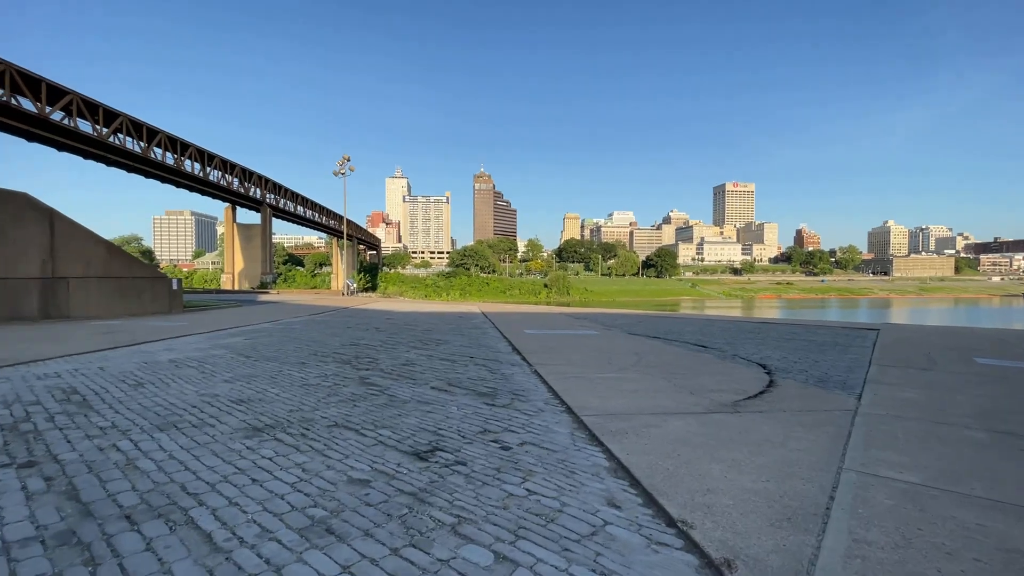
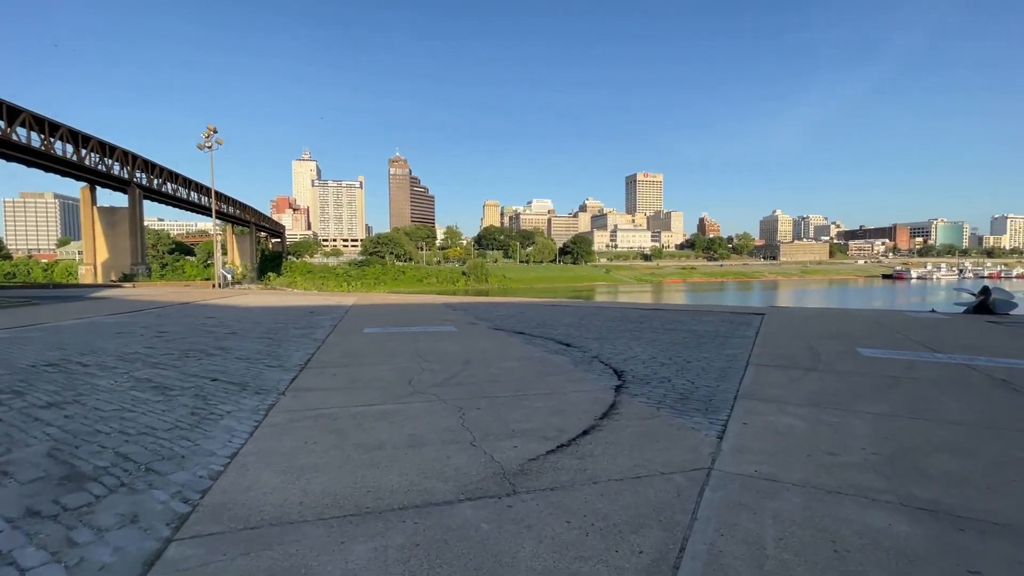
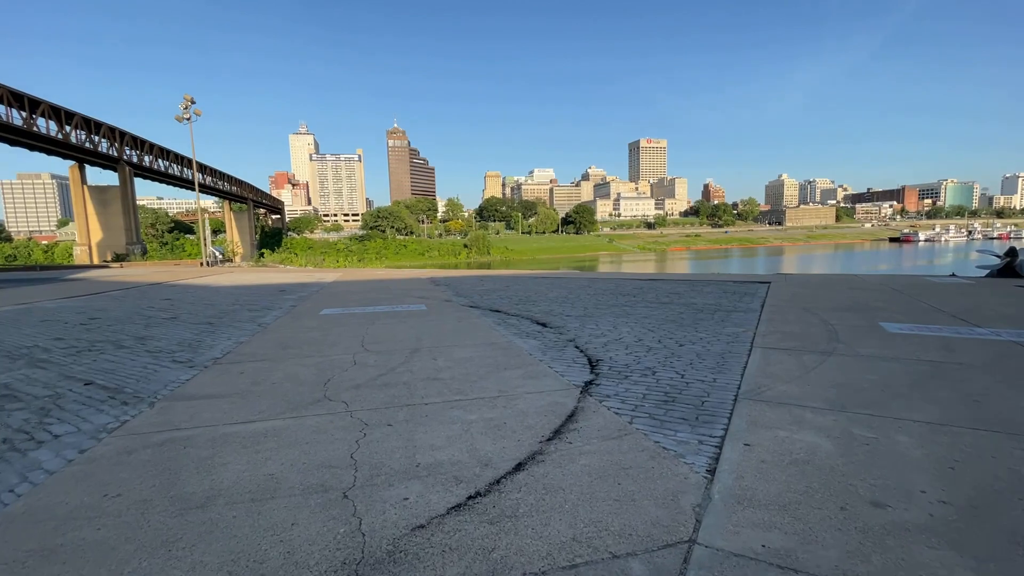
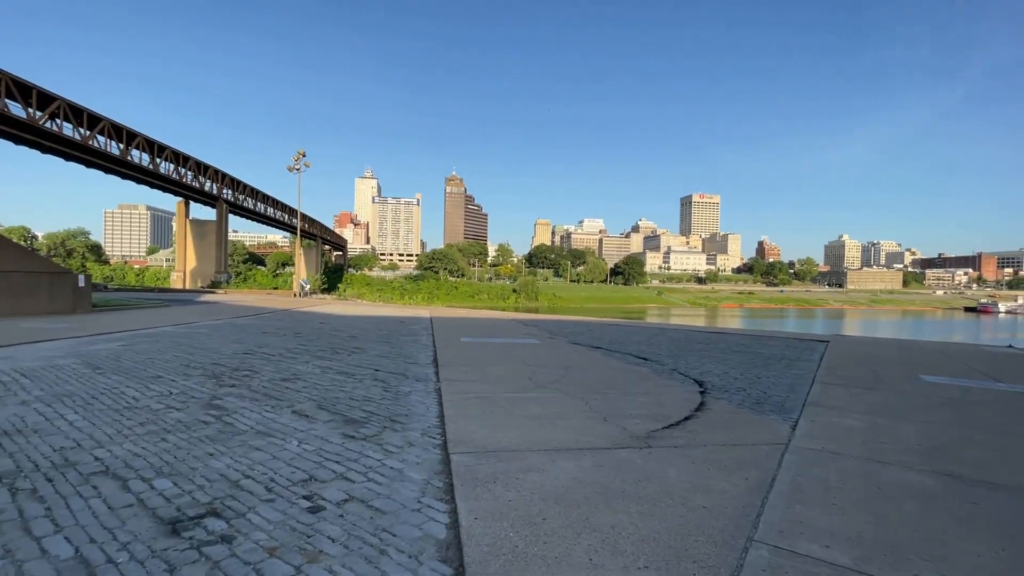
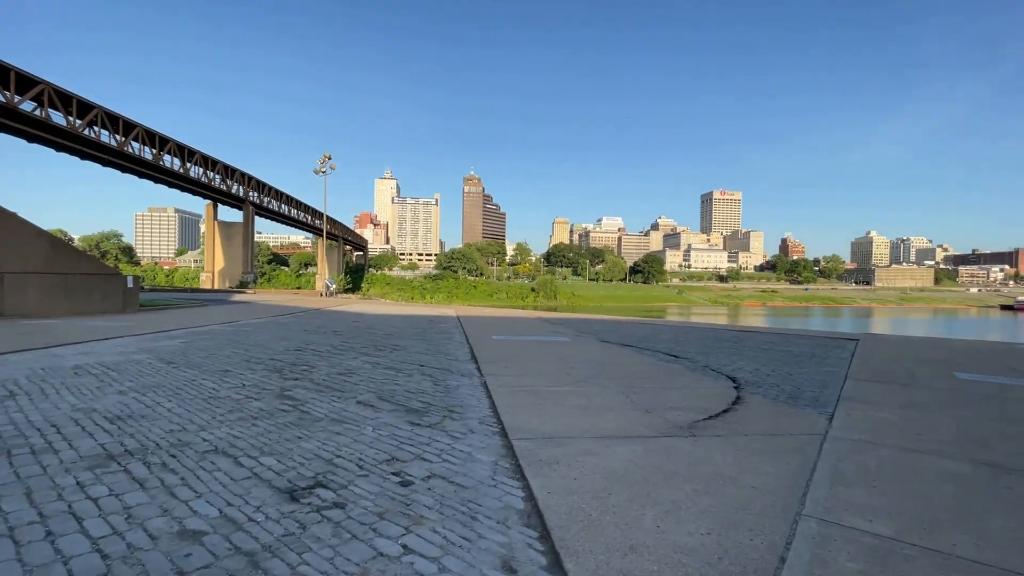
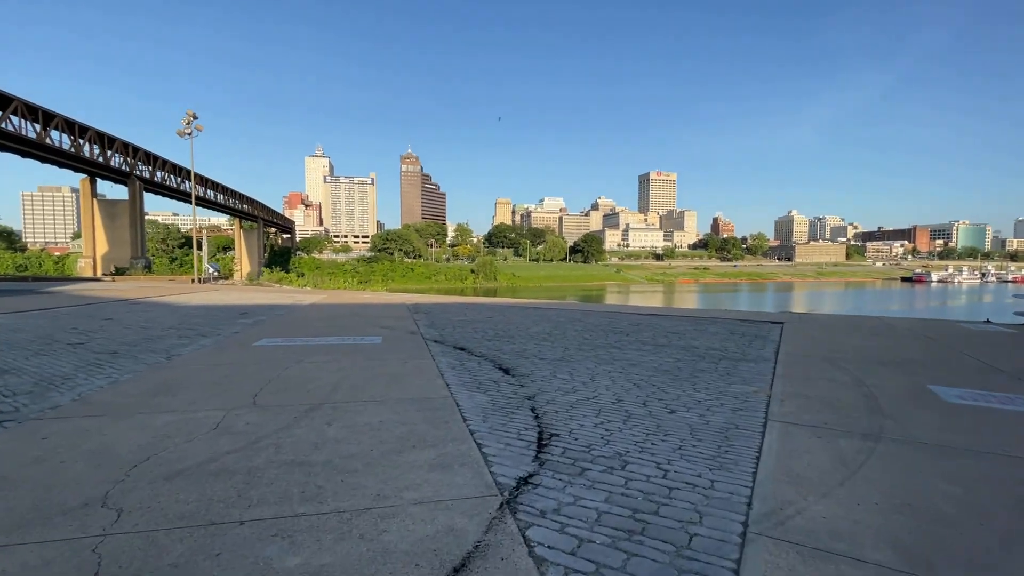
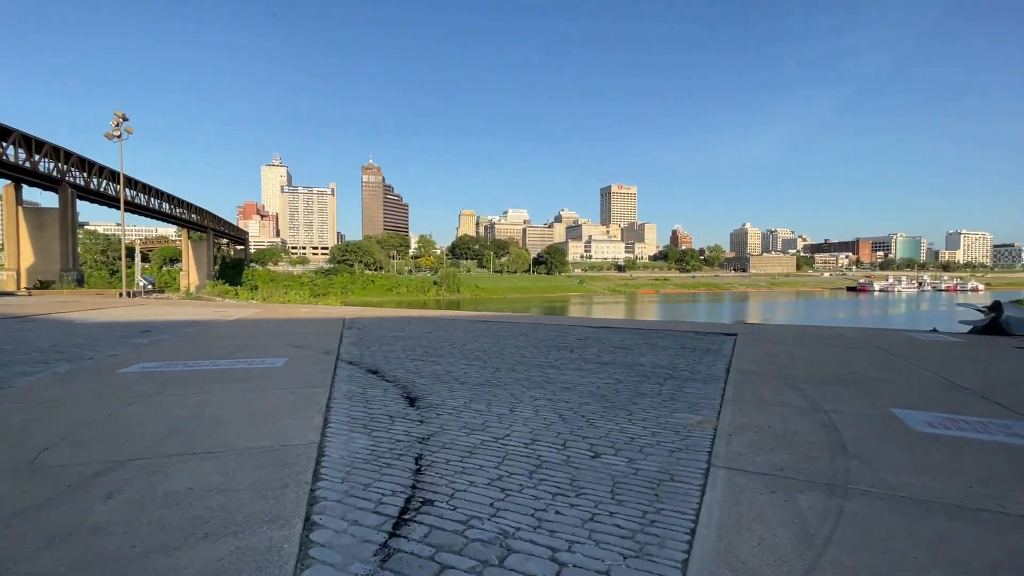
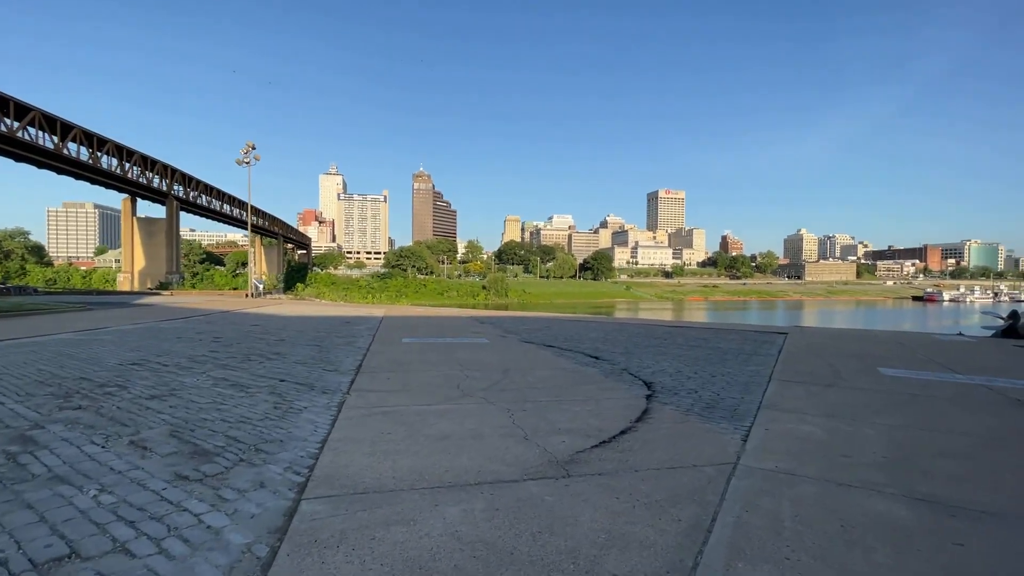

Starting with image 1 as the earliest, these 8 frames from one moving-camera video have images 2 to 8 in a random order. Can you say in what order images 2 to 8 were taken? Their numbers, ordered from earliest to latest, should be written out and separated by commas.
5, 4, 8, 2, 3, 6, 7
